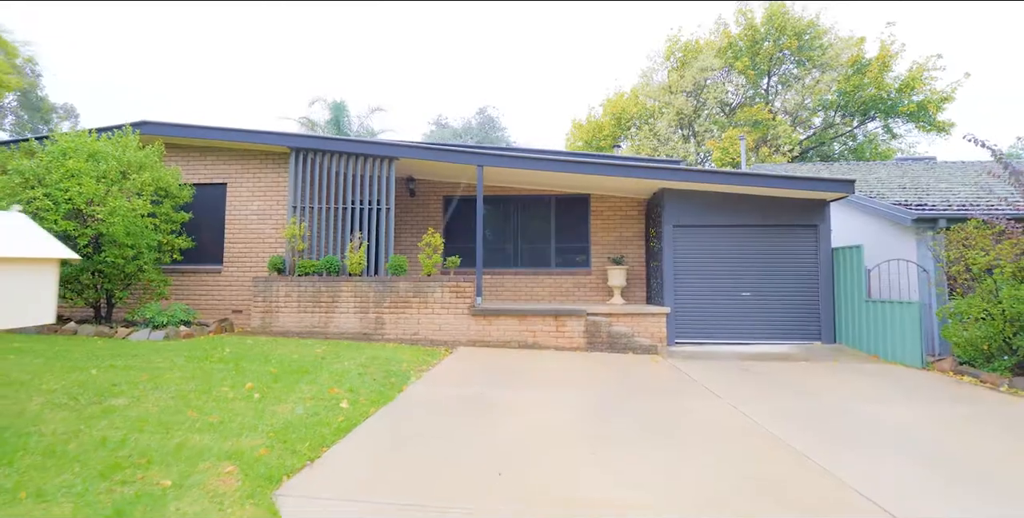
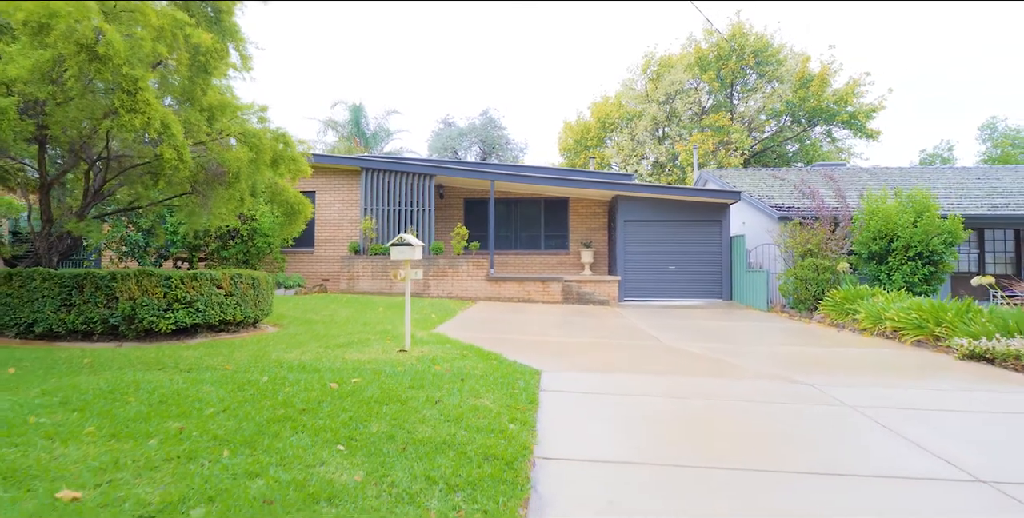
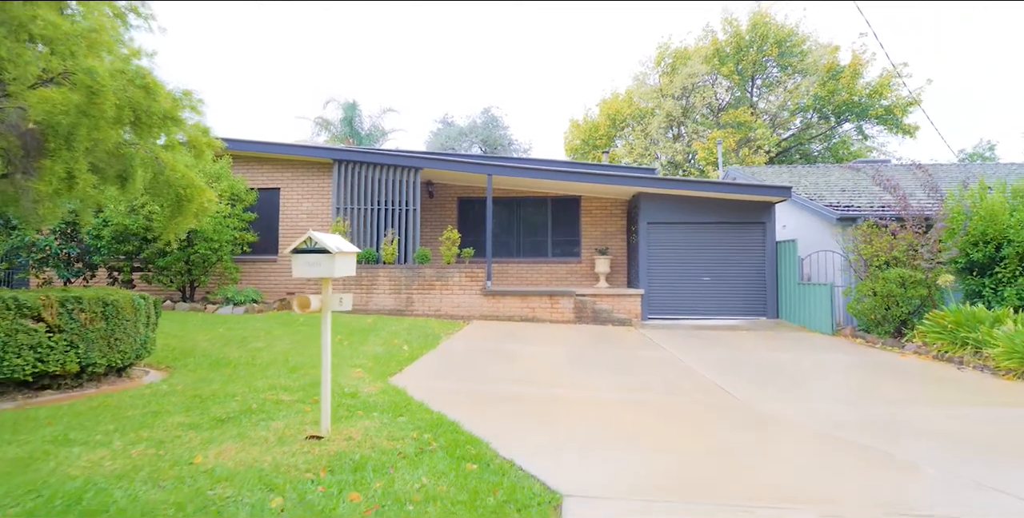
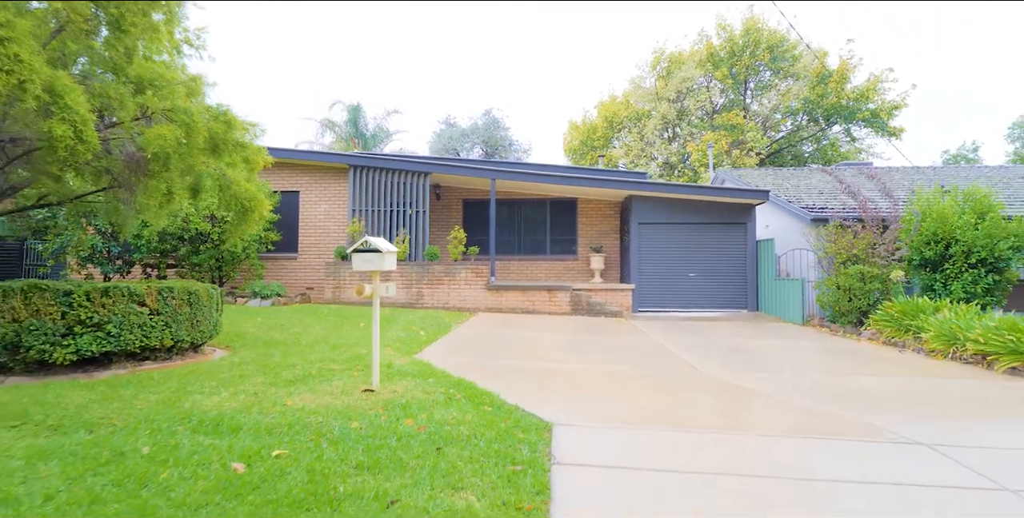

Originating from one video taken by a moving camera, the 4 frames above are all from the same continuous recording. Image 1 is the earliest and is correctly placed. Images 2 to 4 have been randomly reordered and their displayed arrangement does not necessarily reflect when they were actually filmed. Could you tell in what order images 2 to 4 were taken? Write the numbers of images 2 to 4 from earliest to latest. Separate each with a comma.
3, 4, 2
